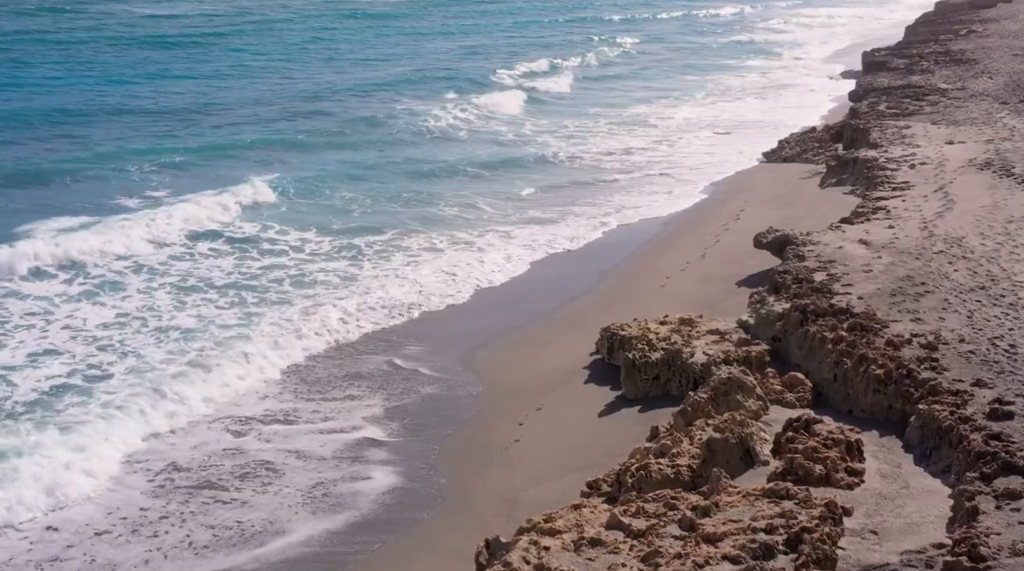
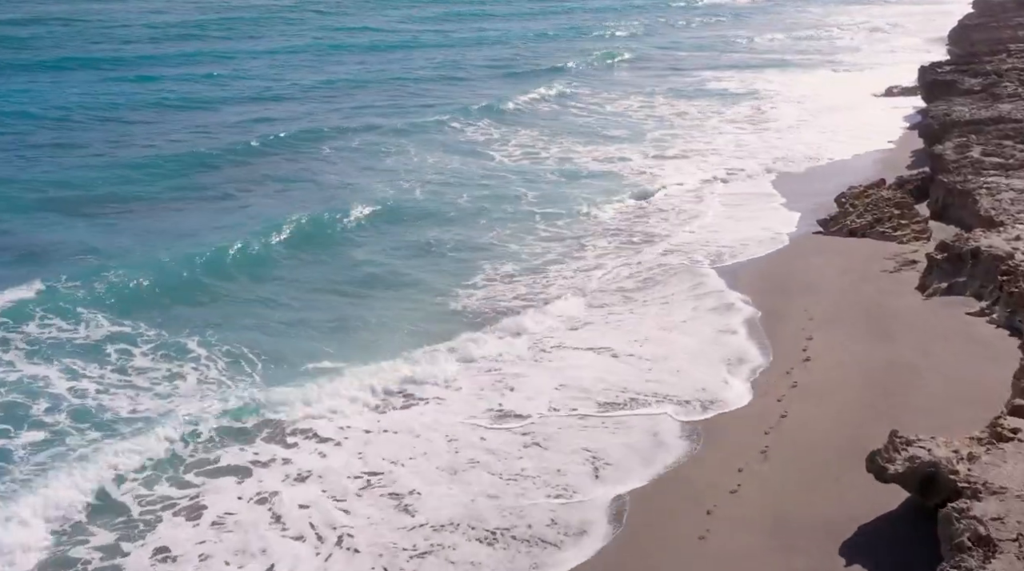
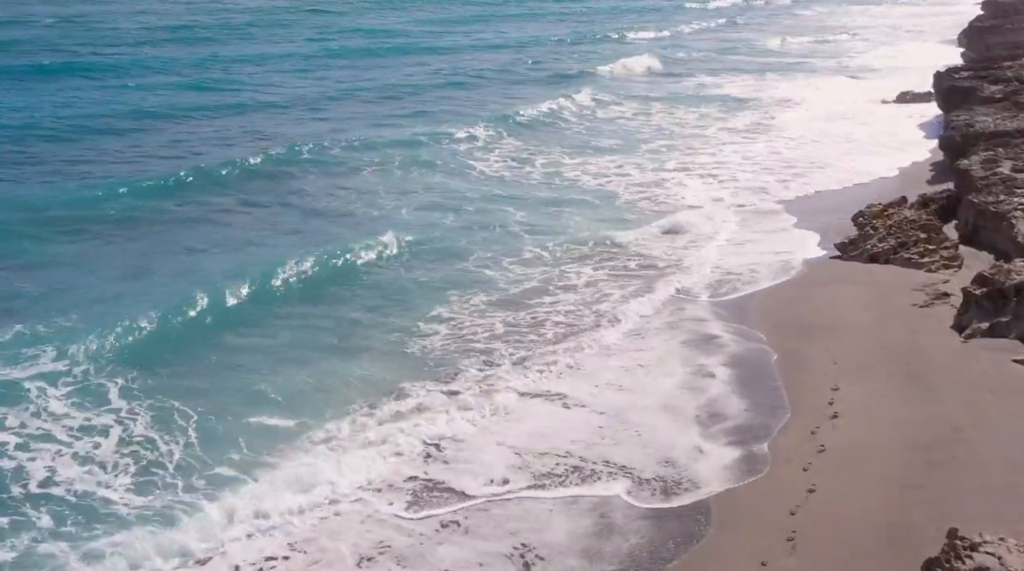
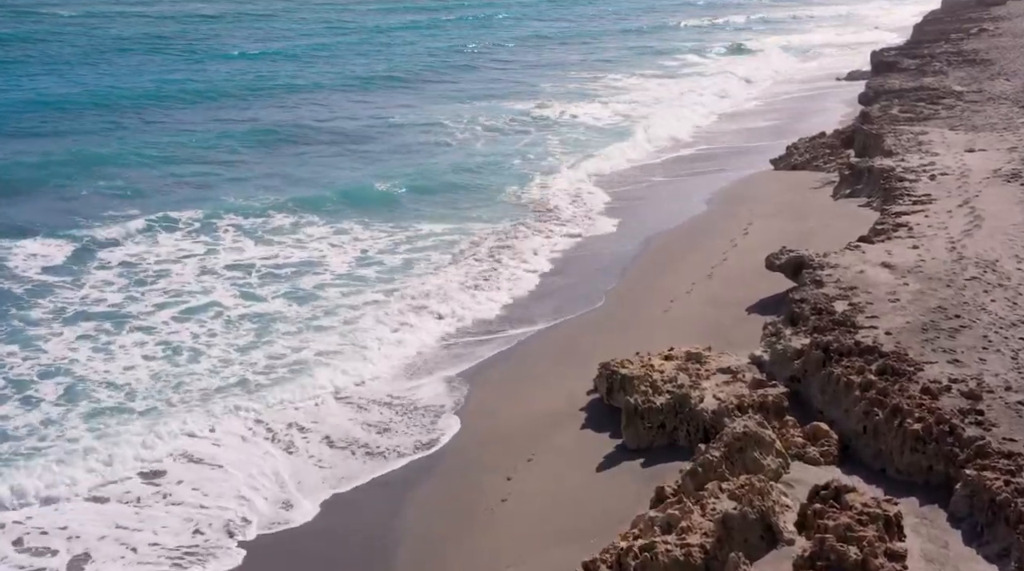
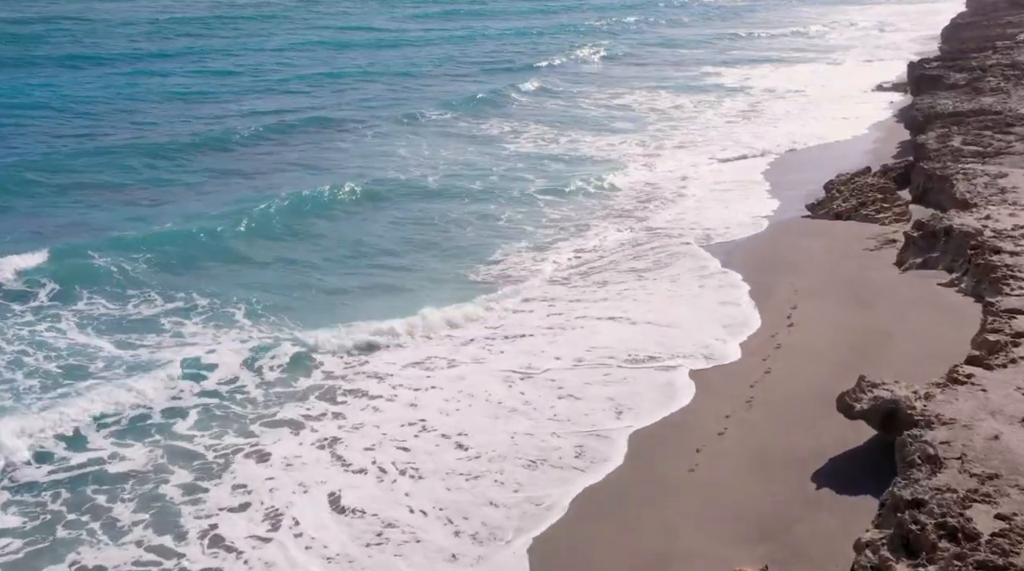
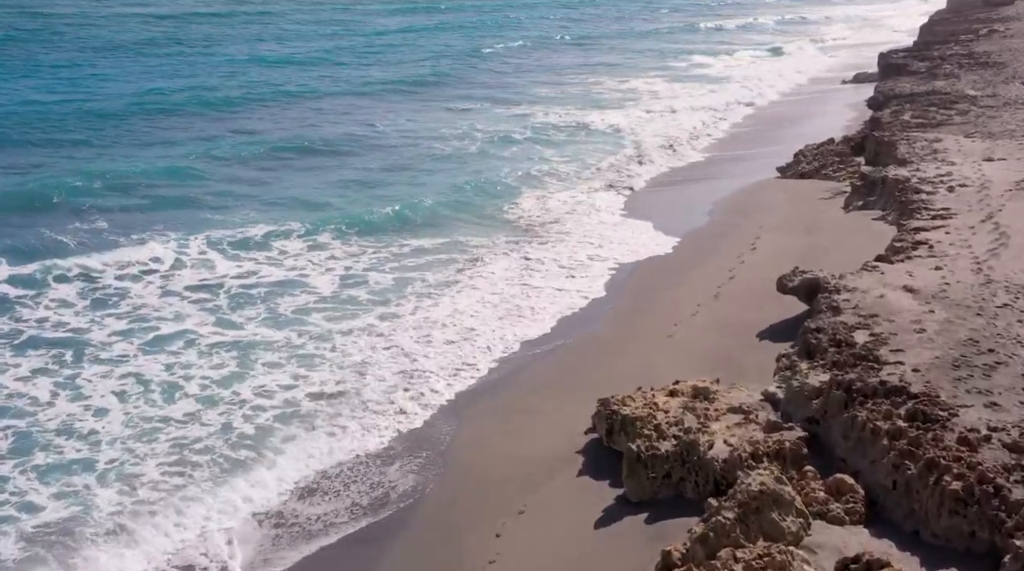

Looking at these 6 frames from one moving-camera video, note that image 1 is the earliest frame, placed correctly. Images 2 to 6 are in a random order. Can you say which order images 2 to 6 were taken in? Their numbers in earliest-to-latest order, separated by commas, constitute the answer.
4, 6, 5, 2, 3
